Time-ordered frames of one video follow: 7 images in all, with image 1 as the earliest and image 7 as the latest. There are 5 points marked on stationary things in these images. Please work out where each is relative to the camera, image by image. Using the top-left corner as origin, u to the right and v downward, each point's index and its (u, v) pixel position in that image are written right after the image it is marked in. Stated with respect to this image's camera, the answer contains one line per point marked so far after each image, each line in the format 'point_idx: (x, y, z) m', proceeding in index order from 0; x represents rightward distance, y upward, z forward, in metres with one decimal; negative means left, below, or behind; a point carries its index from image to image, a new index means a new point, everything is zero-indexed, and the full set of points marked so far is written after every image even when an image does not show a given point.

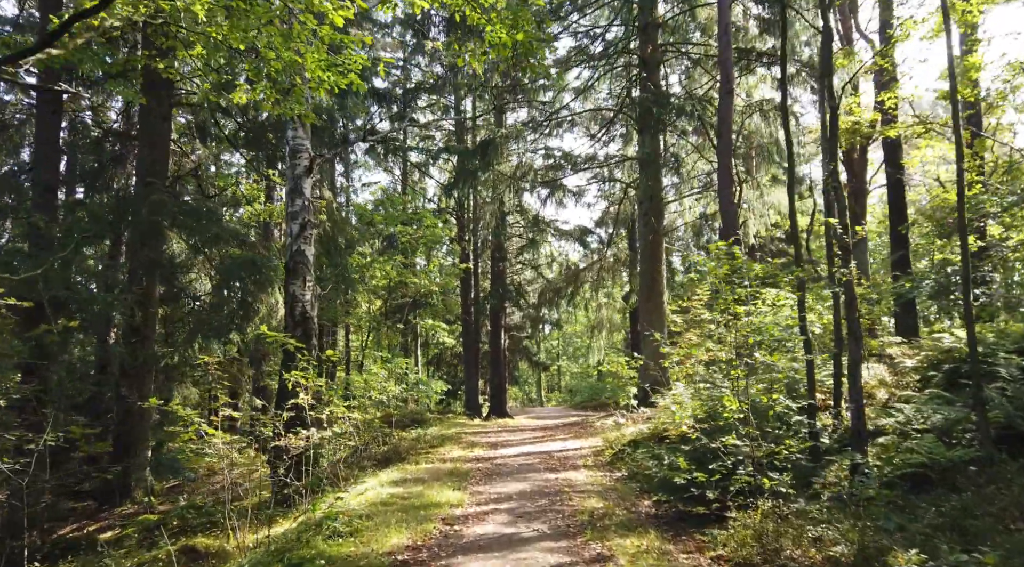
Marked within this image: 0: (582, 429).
0: (+1.3, -2.9, +14.8) m
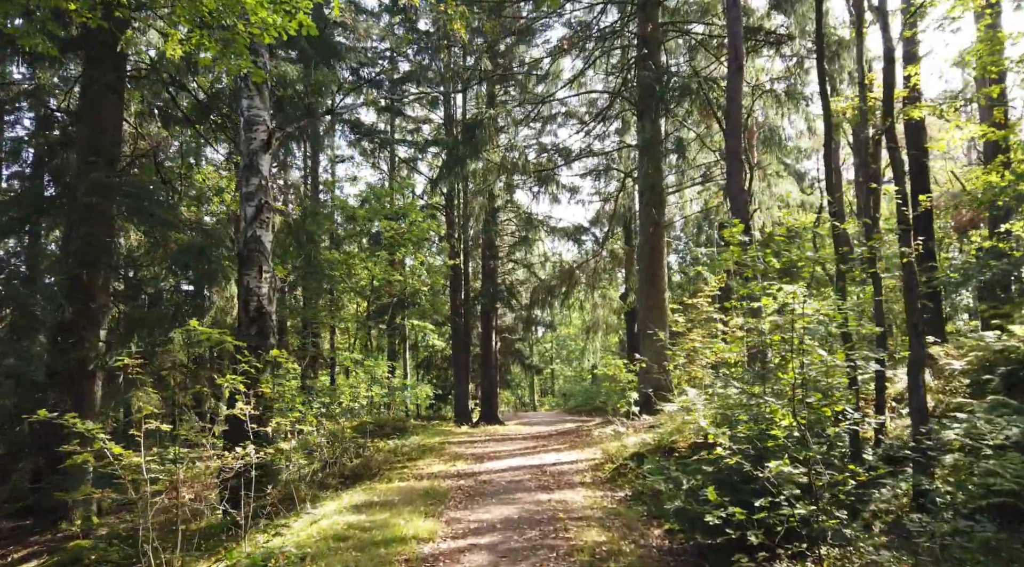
0: (+1.2, -2.8, +13.6) m
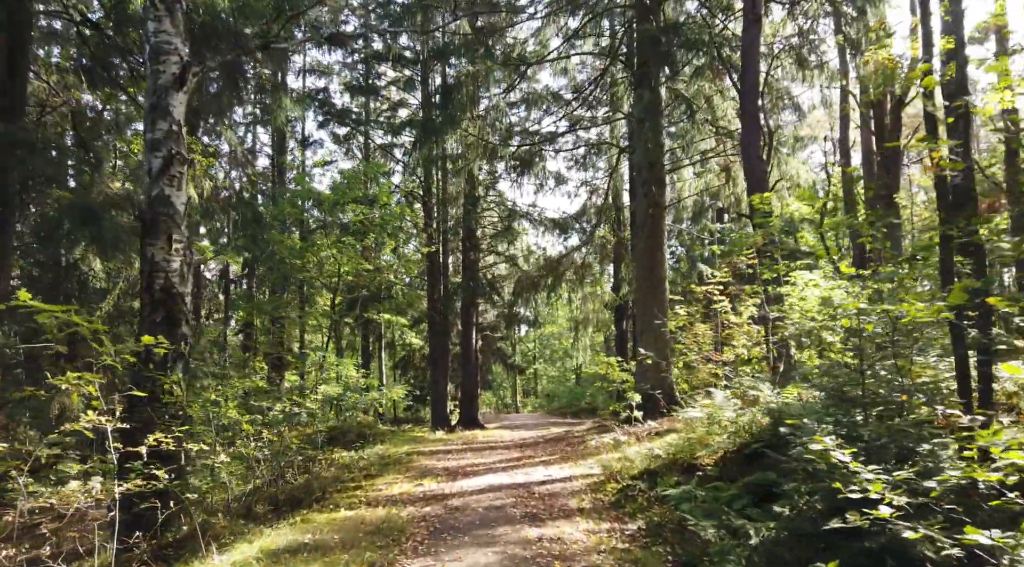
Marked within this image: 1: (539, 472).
0: (+0.9, -2.6, +12.0) m
1: (+0.4, -2.6, +10.4) m
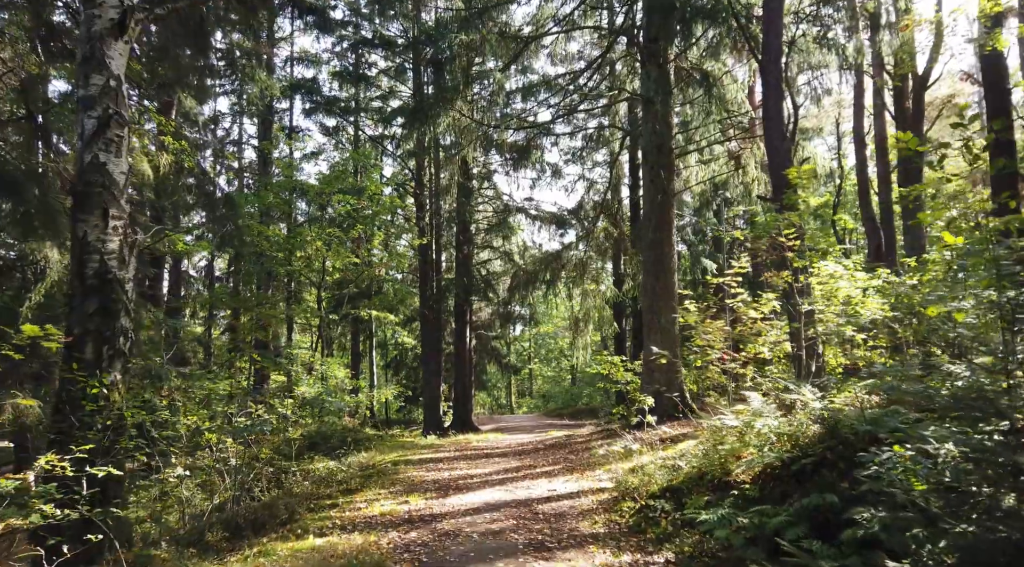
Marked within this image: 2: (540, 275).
0: (+0.8, -2.5, +11.0) m
1: (+0.3, -2.5, +9.5) m
2: (+0.7, +0.2, +17.7) m
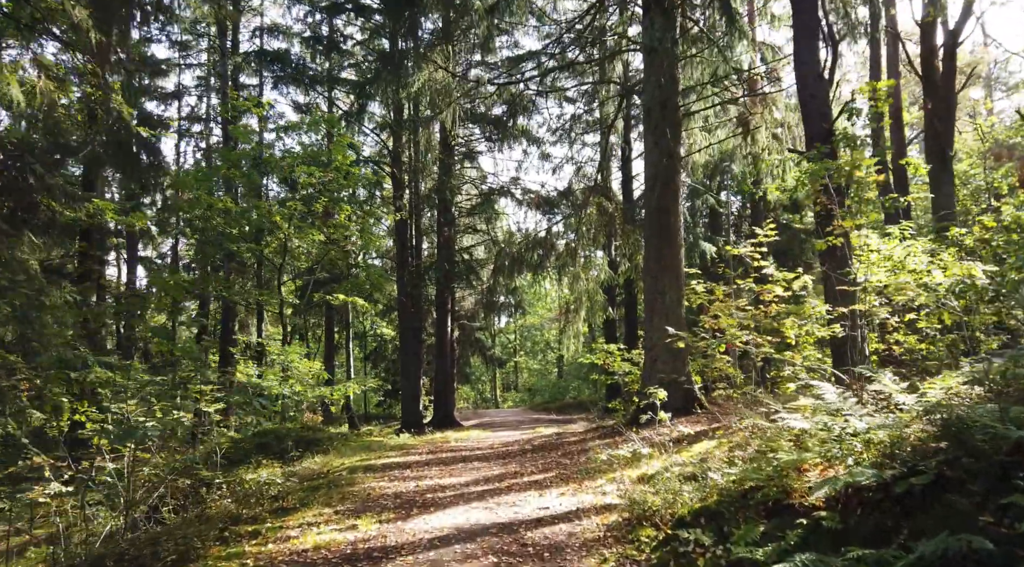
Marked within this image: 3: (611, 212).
0: (+0.6, -2.1, +9.5) m
1: (+0.2, -2.2, +7.9) m
2: (+0.3, +0.6, +16.2) m
3: (+2.0, +1.4, +15.4) m
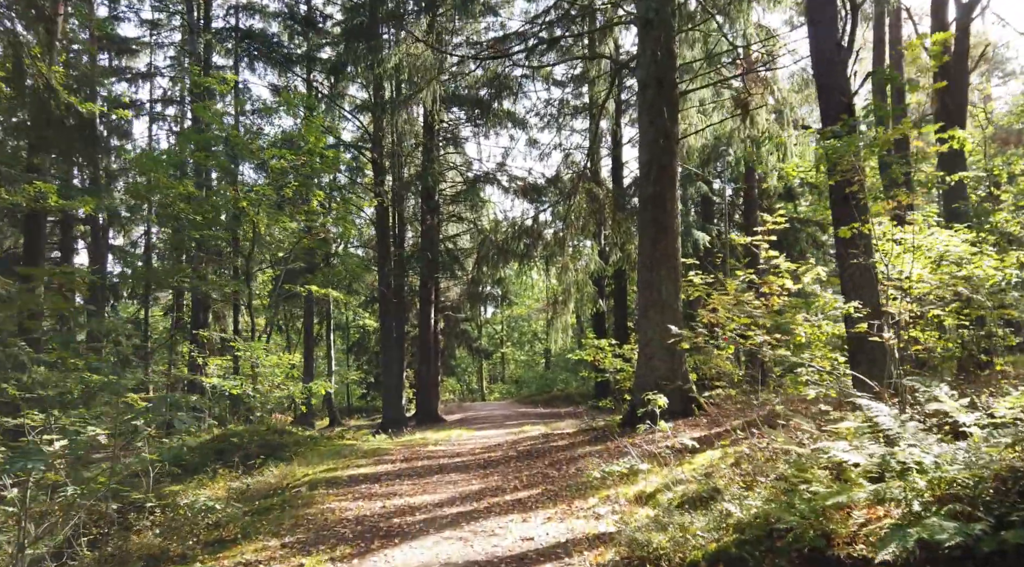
0: (+0.4, -2.1, +8.7) m
1: (0.0, -2.1, +7.1) m
2: (0.0, +0.8, +15.4) m
3: (+1.7, +1.6, +14.5) m
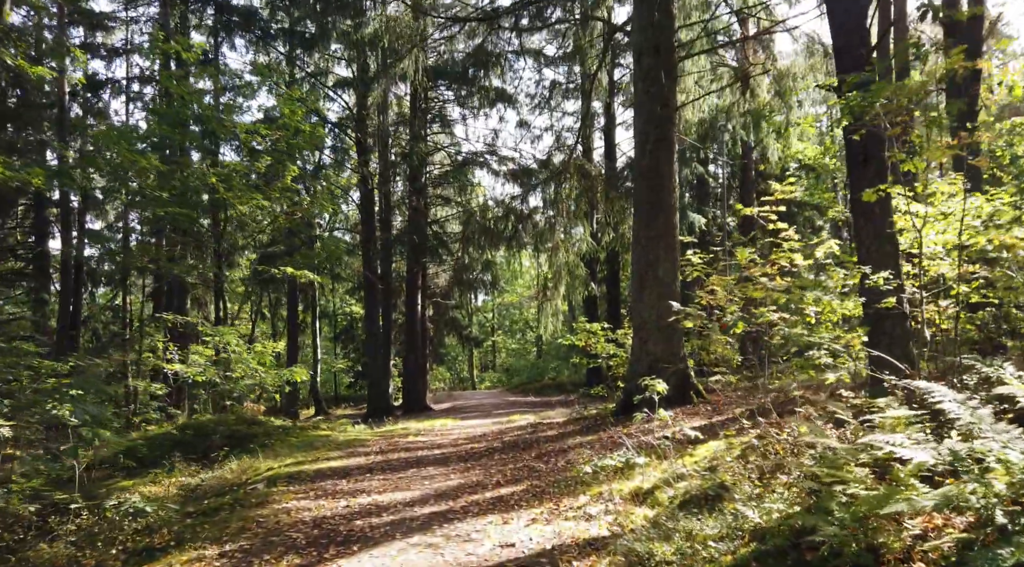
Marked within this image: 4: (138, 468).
0: (+0.2, -1.8, +8.1) m
1: (-0.2, -1.9, +6.5) m
2: (-0.2, +1.1, +14.7) m
3: (+1.5, +1.9, +13.9) m
4: (-4.2, -2.1, +8.7) m
